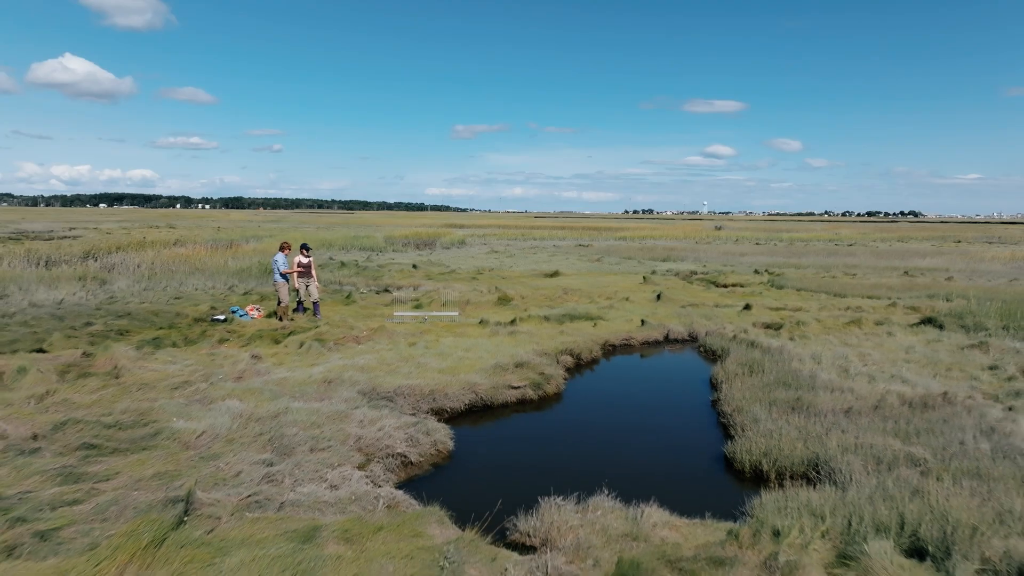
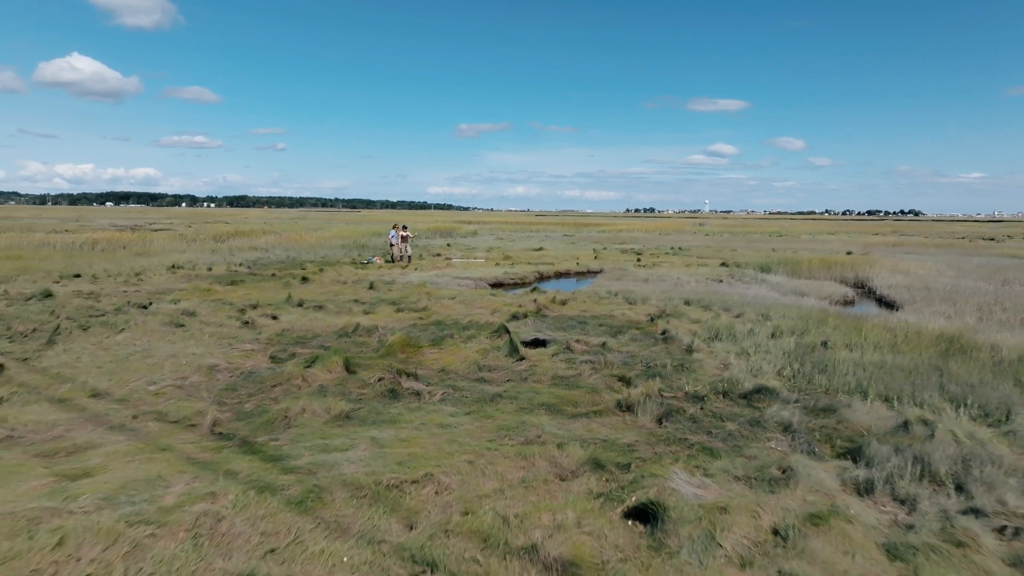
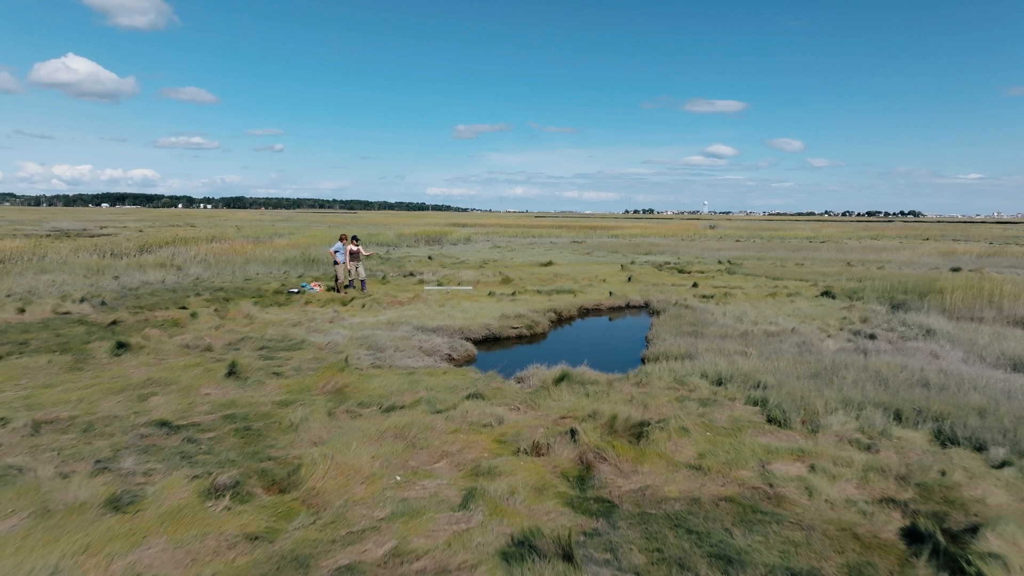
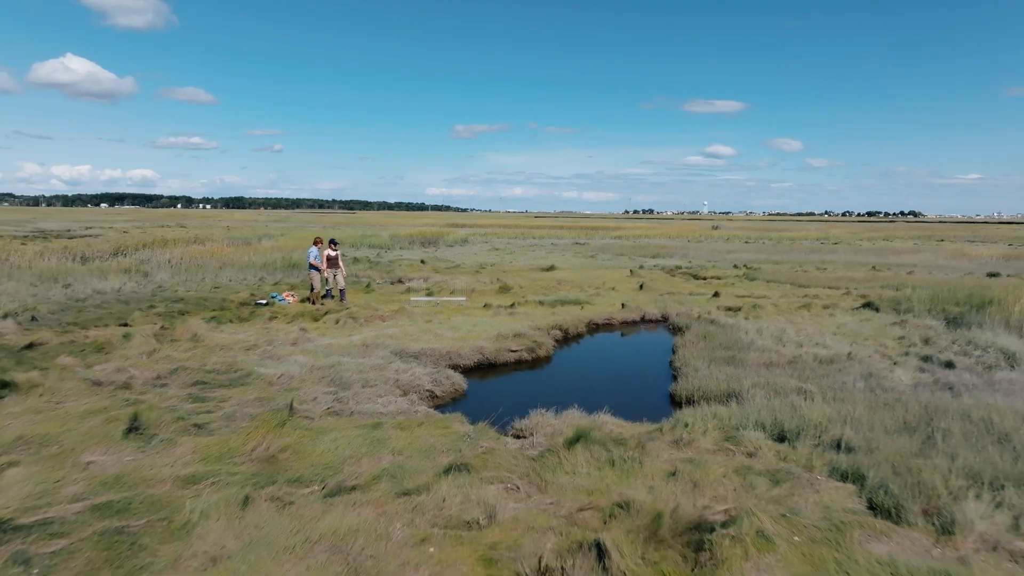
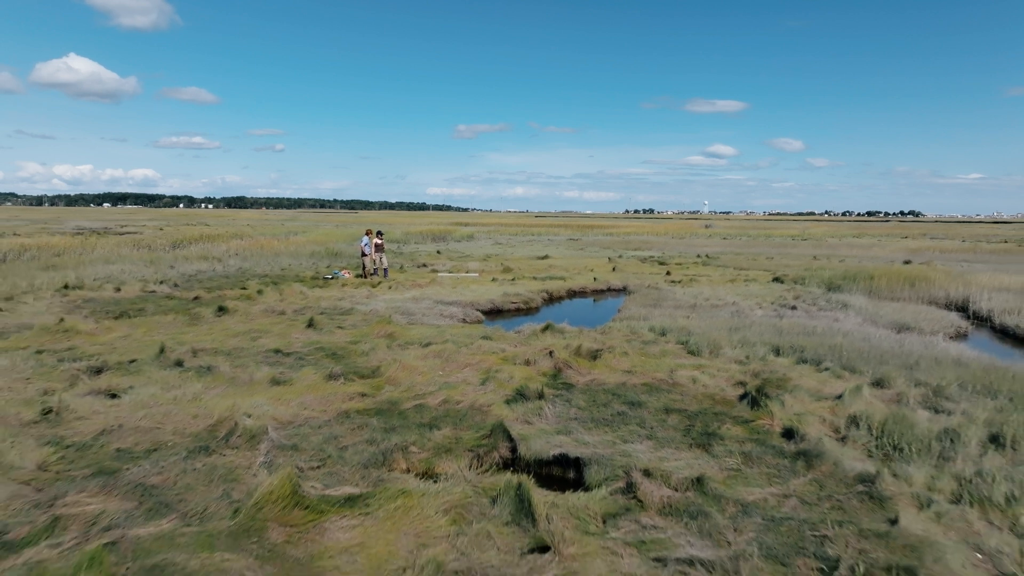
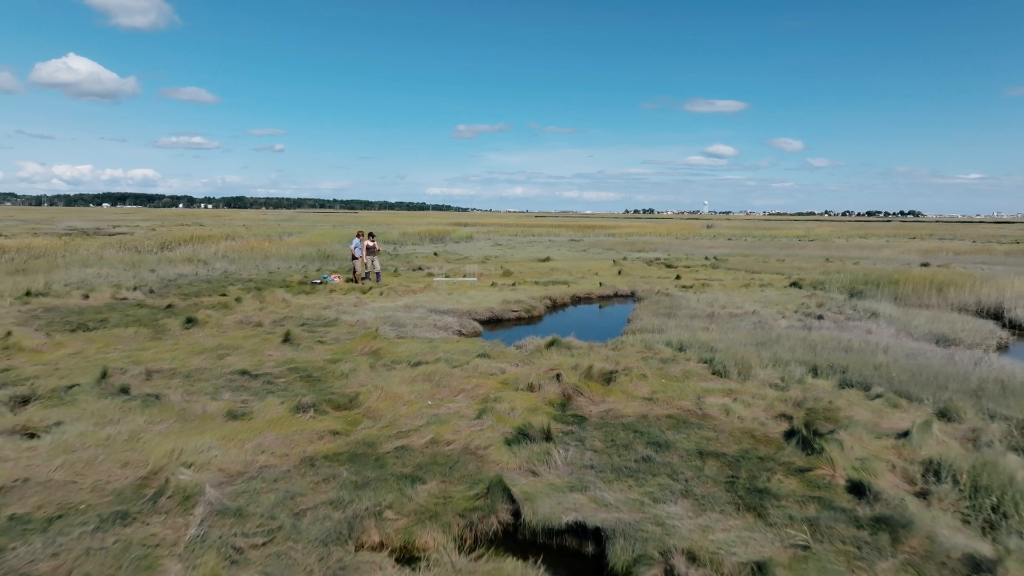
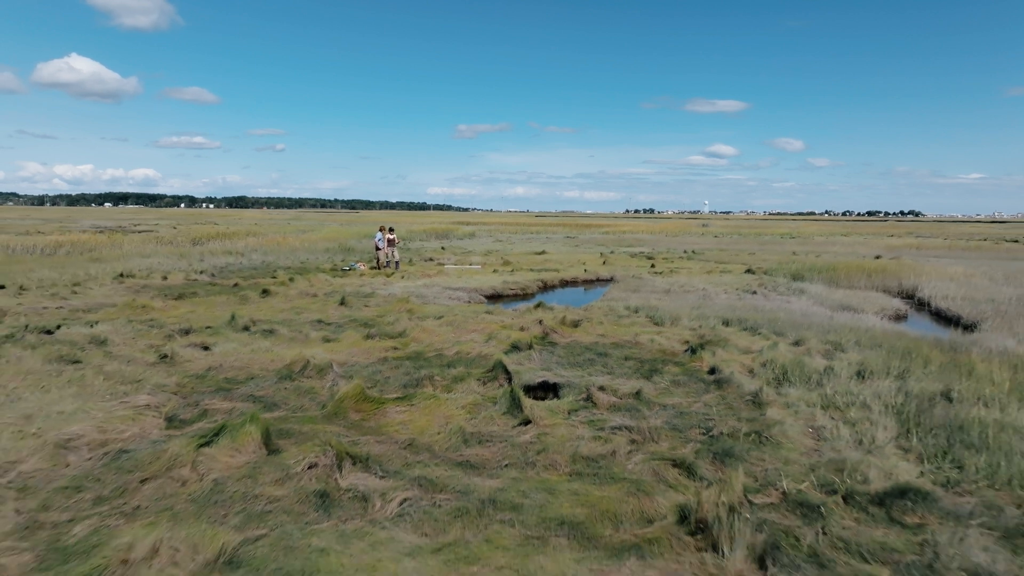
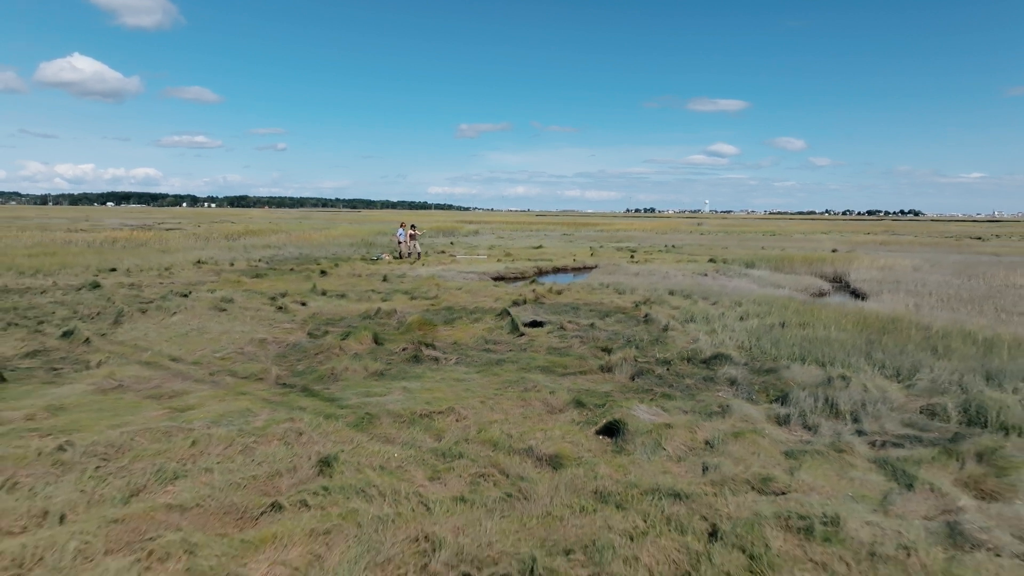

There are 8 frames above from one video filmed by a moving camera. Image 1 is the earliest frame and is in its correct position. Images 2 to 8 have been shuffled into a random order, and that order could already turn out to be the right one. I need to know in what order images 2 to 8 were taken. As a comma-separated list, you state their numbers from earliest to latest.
4, 3, 6, 5, 7, 2, 8
